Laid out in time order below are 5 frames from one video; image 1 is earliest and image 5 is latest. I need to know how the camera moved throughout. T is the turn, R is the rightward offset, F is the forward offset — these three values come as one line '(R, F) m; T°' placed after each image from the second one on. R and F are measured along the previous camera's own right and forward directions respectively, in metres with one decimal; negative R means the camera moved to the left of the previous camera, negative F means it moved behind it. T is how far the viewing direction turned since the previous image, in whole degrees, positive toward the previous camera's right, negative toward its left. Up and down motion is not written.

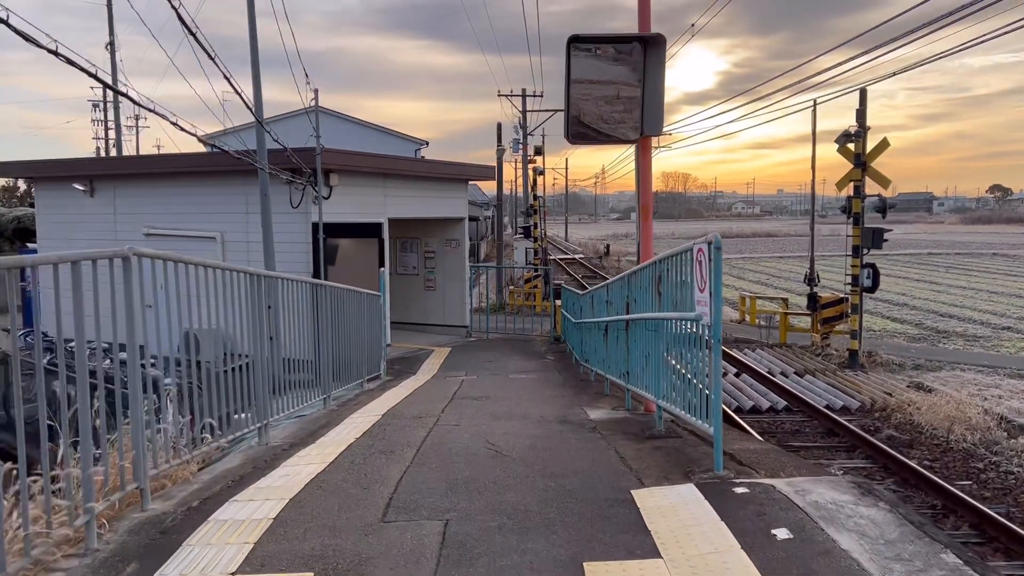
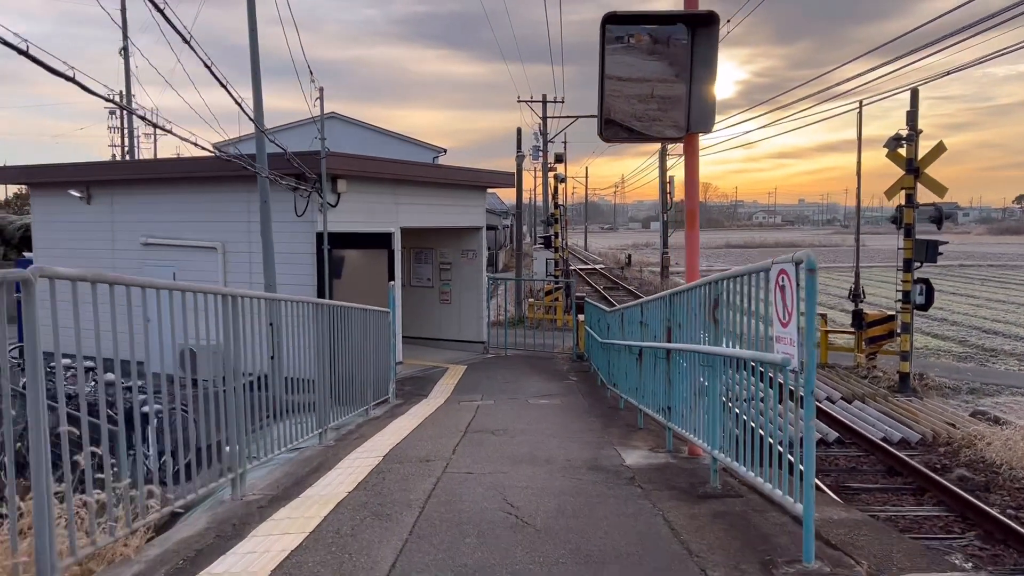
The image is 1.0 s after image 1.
(0.0, +0.9) m; -1°
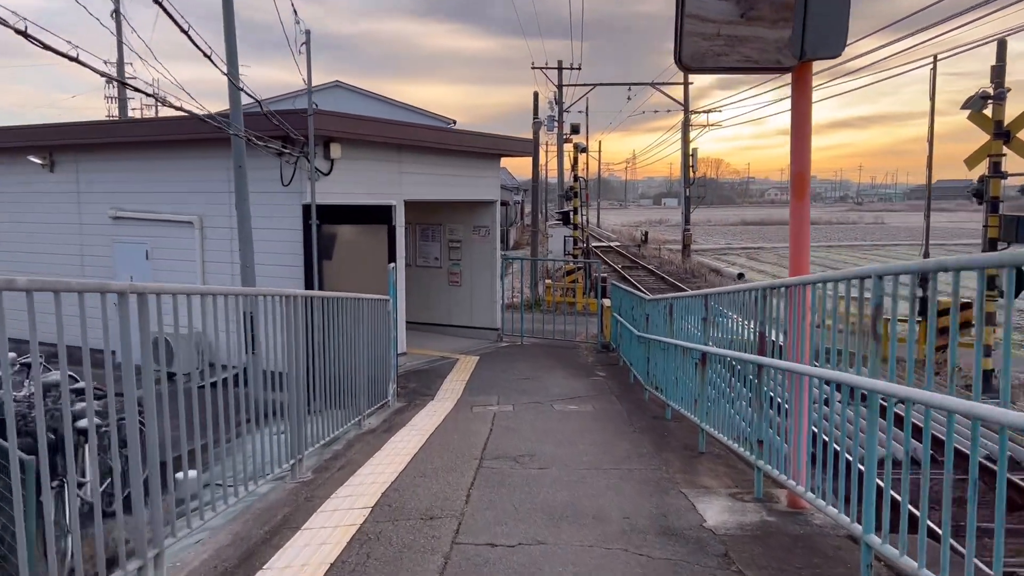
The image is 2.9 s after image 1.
(-0.1, +1.5) m; -1°
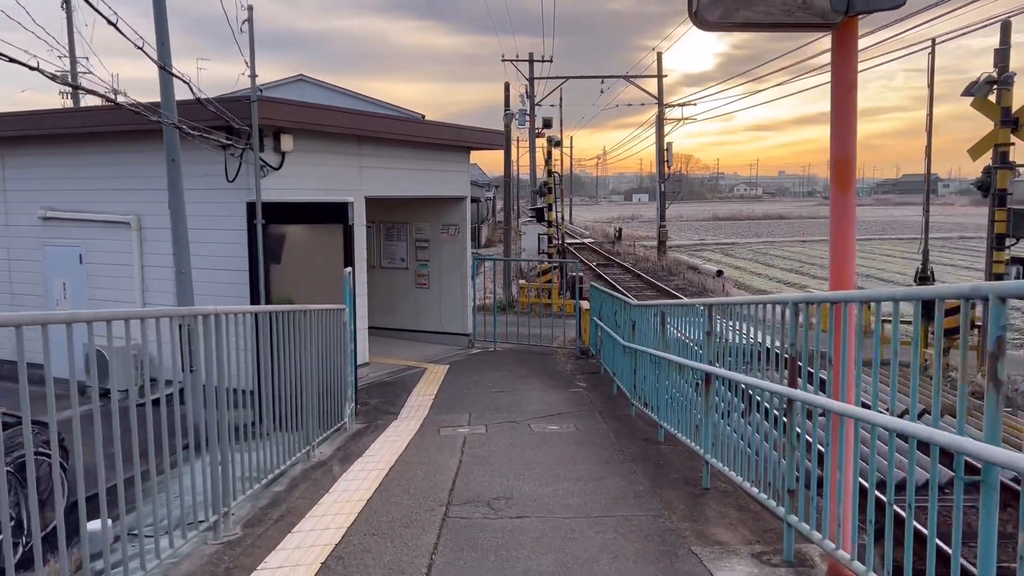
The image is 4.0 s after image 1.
(0.0, +0.8) m; +2°
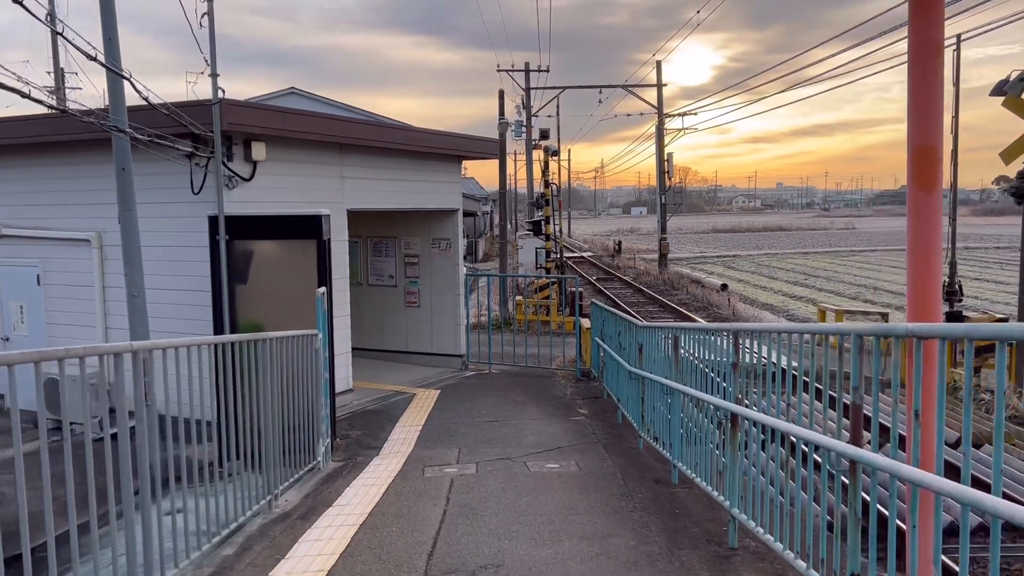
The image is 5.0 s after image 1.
(+0.1, +0.7) m; 0°
